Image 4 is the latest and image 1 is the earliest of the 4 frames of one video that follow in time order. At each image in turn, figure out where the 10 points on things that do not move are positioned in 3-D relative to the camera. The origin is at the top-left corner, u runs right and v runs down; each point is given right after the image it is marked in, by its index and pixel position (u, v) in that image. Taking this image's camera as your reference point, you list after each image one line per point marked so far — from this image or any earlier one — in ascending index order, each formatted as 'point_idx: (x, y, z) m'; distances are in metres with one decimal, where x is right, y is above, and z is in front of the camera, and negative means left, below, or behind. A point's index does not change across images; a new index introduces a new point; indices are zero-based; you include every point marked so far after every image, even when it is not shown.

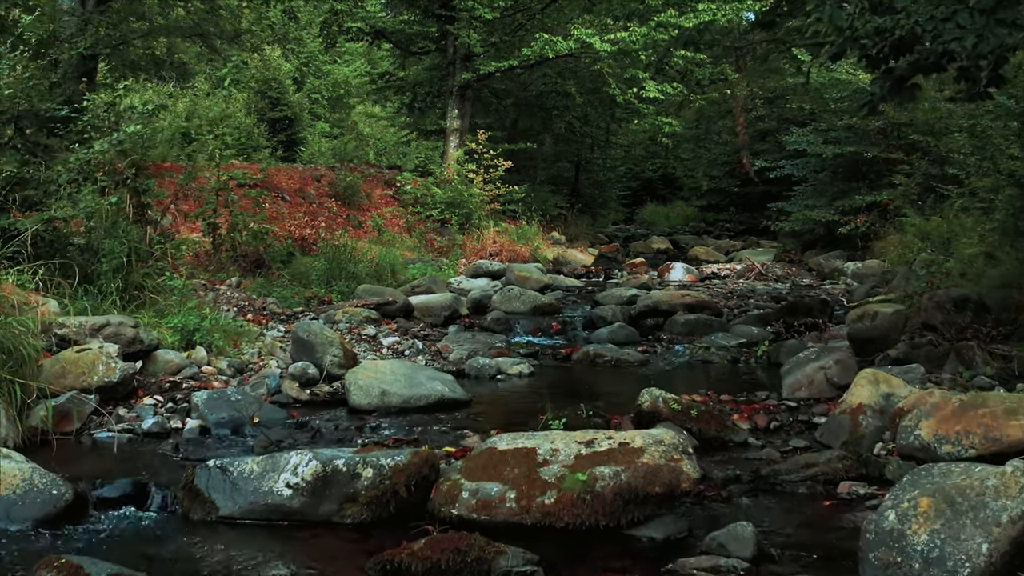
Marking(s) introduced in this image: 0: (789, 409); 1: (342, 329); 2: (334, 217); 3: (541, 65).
0: (+2.4, -1.1, +6.1) m
1: (-2.1, -0.5, +8.8) m
2: (-3.9, +1.5, +15.8) m
3: (+0.8, +5.9, +18.9) m
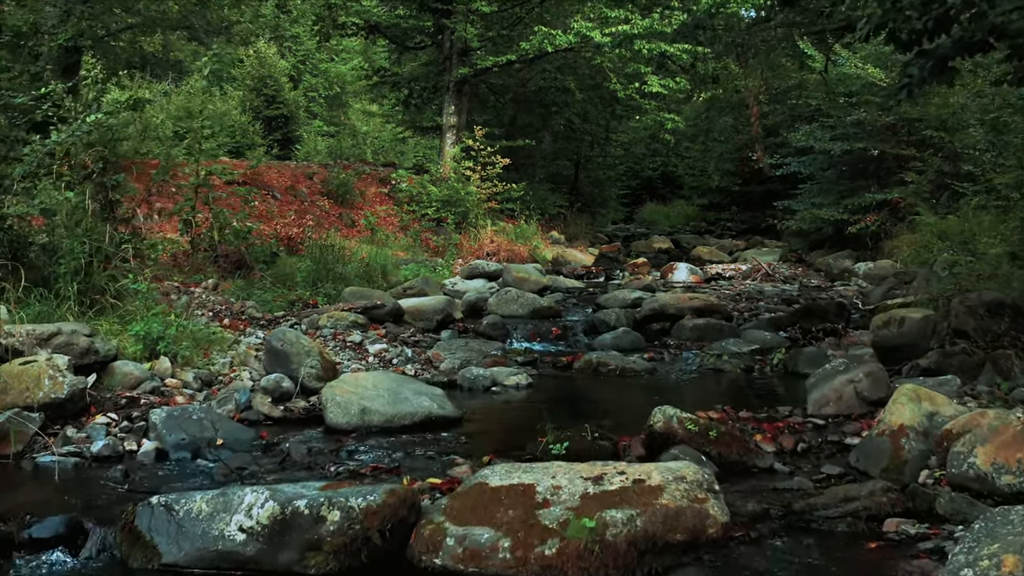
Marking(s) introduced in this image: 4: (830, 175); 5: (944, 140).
0: (+2.4, -1.1, +5.5) m
1: (-2.1, -0.6, +8.1) m
2: (-3.9, +1.5, +15.1) m
3: (+0.7, +5.8, +18.2) m
4: (+7.6, +2.7, +17.3) m
5: (+8.7, +3.0, +14.4) m
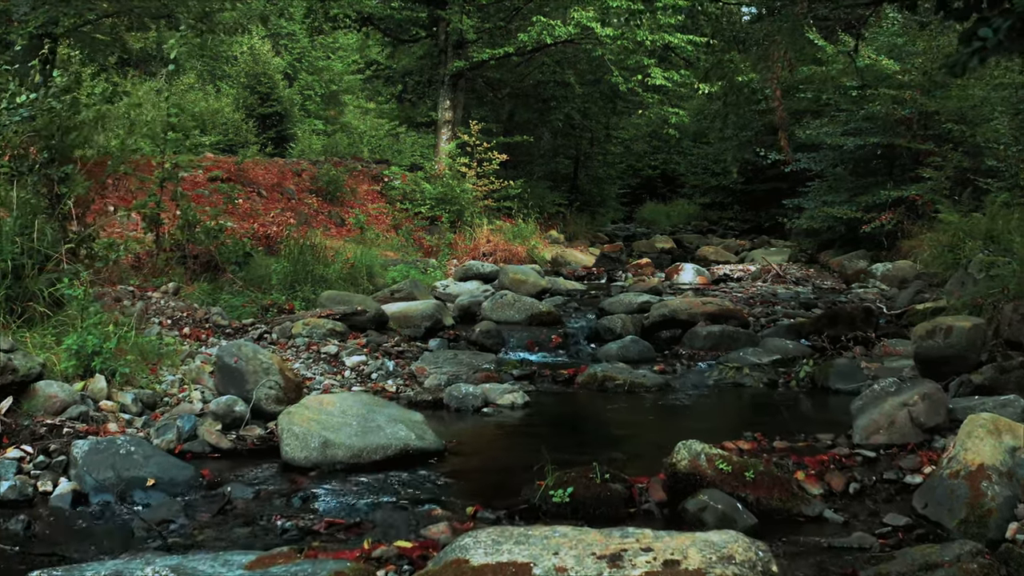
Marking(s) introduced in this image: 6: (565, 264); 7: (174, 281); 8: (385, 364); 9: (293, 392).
0: (+2.3, -1.1, +4.6) m
1: (-2.2, -0.6, +7.3) m
2: (-4.0, +1.5, +14.2) m
3: (+0.6, +5.8, +17.3) m
4: (+7.5, +2.7, +16.4) m
5: (+8.7, +2.9, +13.6) m
6: (+1.2, +0.6, +16.2) m
7: (-4.0, +0.1, +8.5) m
8: (-1.2, -0.8, +7.0) m
9: (-1.7, -0.8, +5.5) m
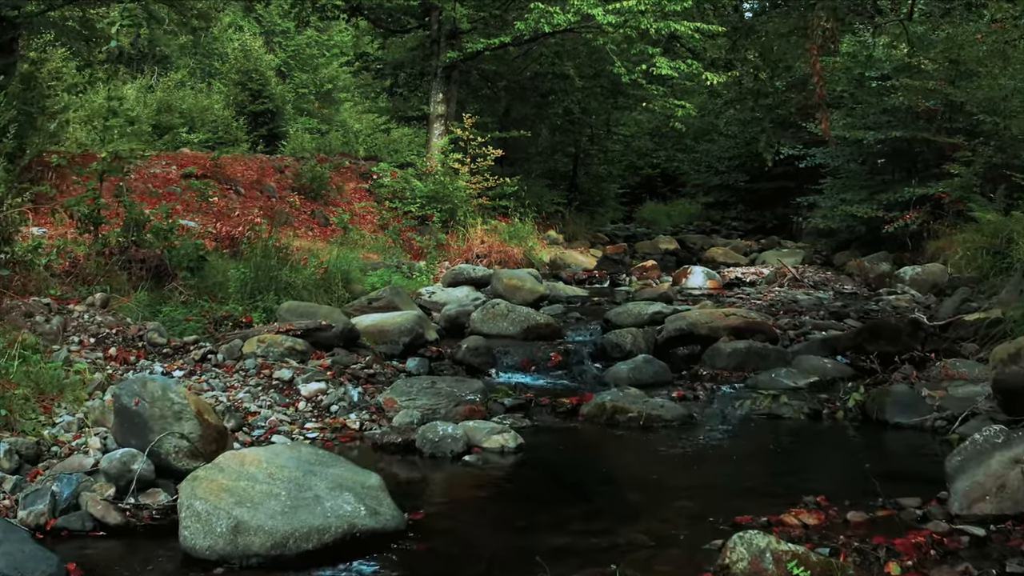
0: (+2.2, -1.2, +3.4) m
1: (-2.3, -0.7, +6.0) m
2: (-4.1, +1.4, +13.0) m
3: (+0.5, +5.7, +16.1) m
4: (+7.4, +2.6, +15.2) m
5: (+8.6, +2.8, +12.4) m
6: (+1.1, +0.5, +15.0) m
7: (-4.1, 0.0, +7.3) m
8: (-1.3, -0.9, +5.8) m
9: (-1.8, -0.9, +4.3) m
